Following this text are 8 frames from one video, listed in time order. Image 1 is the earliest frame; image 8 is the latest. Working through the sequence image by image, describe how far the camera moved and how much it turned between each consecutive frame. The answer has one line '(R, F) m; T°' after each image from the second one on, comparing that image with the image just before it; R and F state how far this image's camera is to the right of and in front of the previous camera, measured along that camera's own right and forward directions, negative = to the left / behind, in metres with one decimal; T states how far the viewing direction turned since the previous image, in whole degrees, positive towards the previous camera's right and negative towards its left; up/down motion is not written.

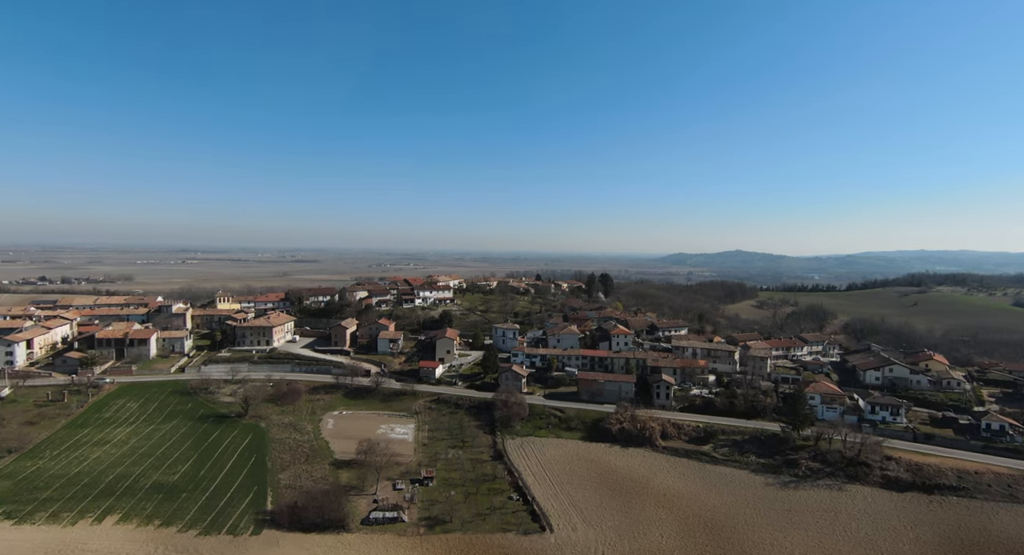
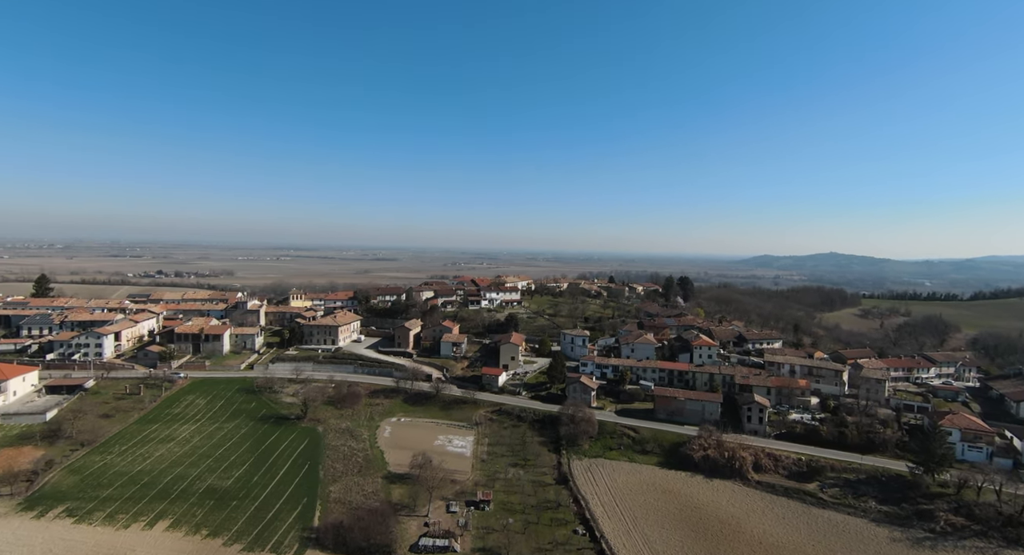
(+0.1, +2.3) m; -8°
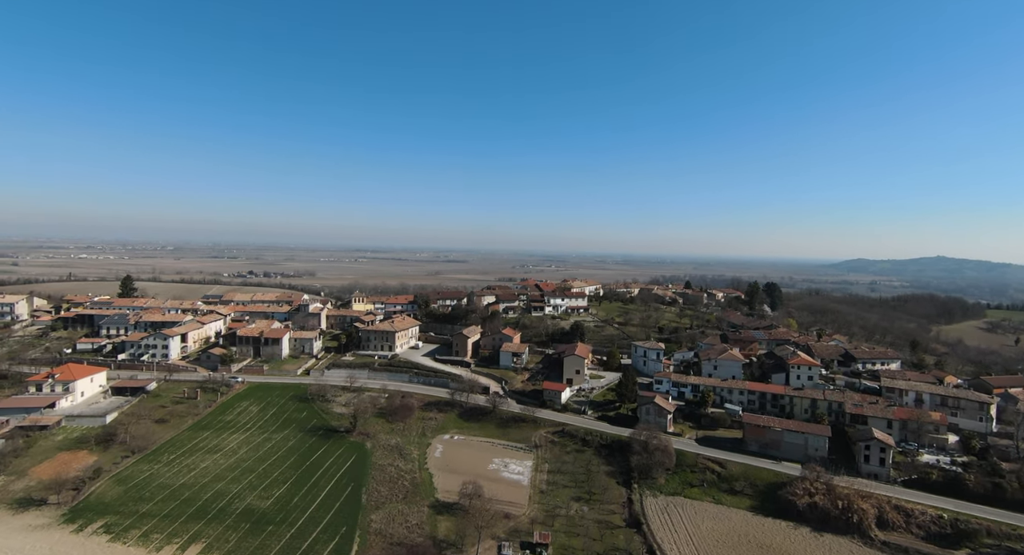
(+0.1, +2.6) m; -8°
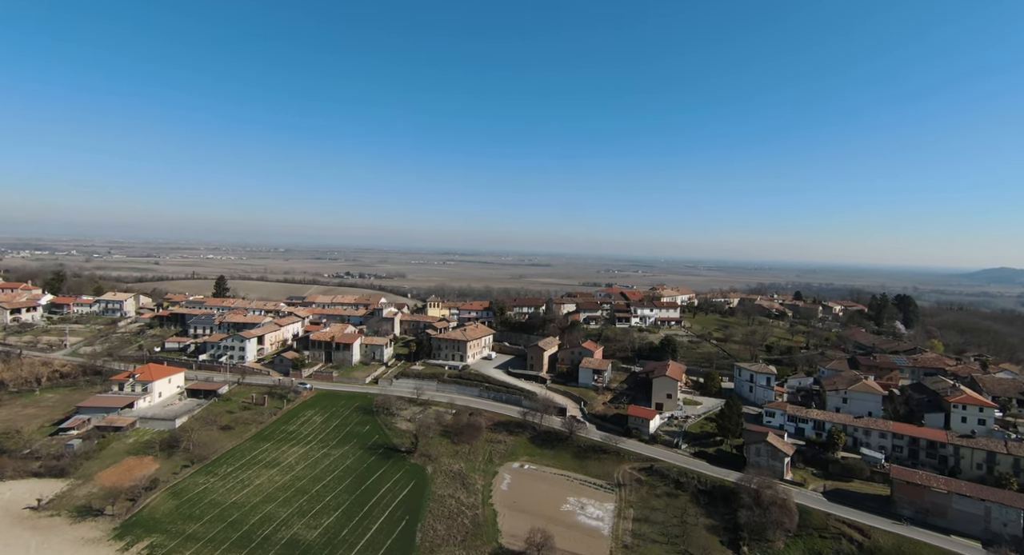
(+0.1, +3.0) m; -9°
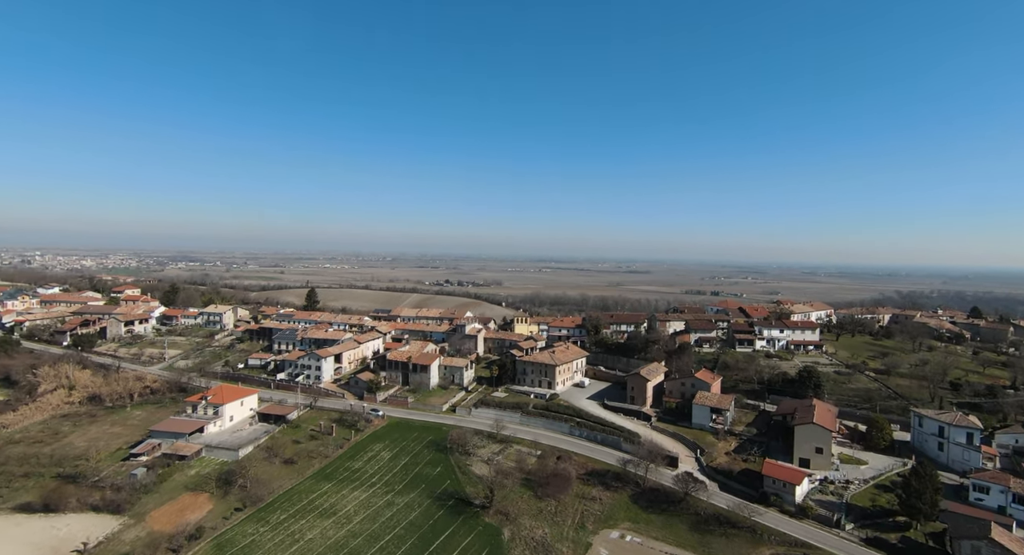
(0.0, +4.1) m; -11°
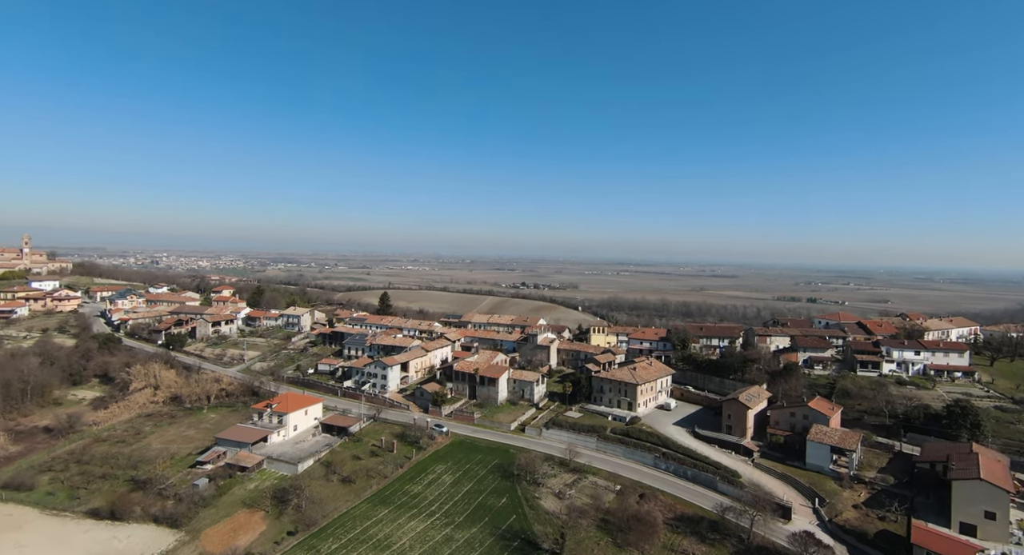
(0.0, +2.4) m; -9°
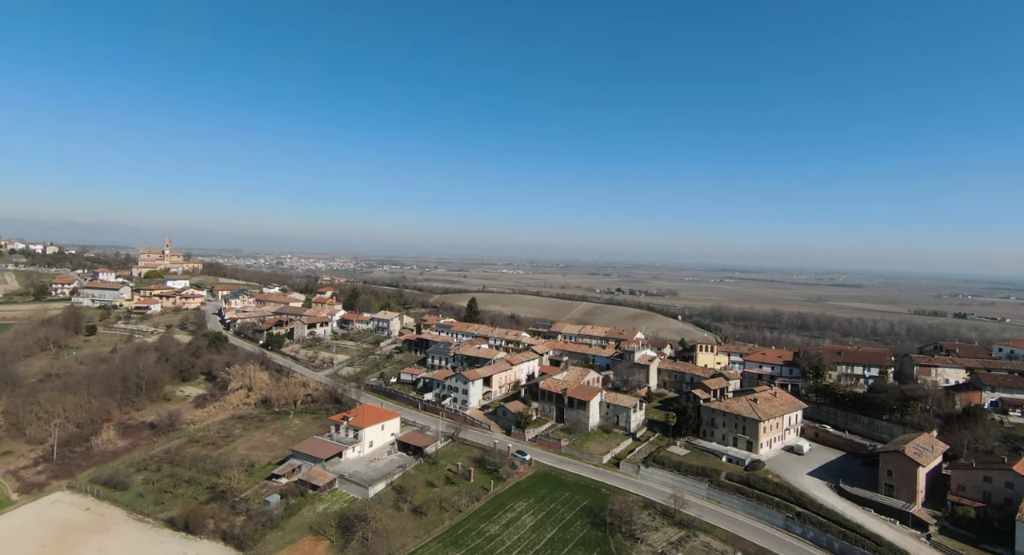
(-0.1, +2.8) m; -10°
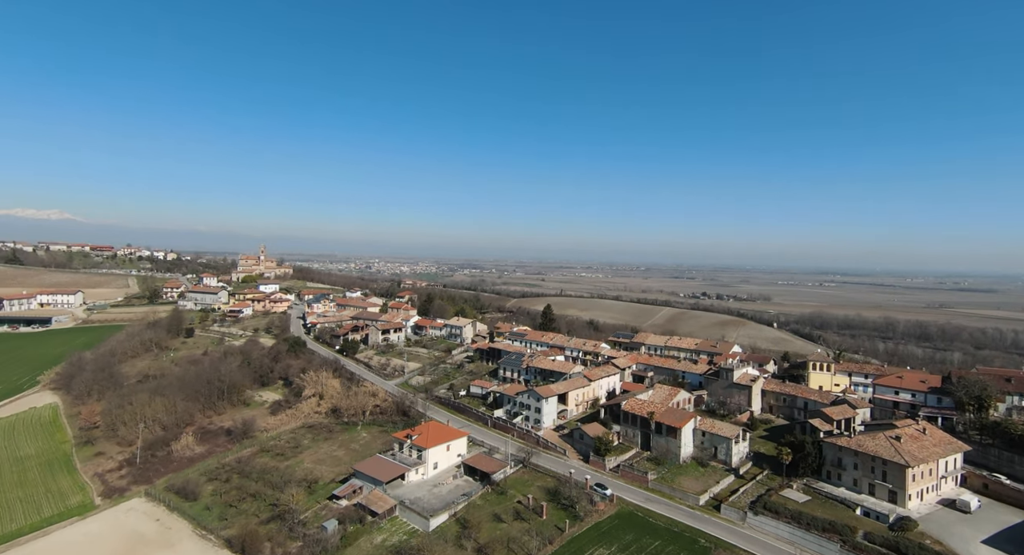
(0.0, +2.4) m; -9°
